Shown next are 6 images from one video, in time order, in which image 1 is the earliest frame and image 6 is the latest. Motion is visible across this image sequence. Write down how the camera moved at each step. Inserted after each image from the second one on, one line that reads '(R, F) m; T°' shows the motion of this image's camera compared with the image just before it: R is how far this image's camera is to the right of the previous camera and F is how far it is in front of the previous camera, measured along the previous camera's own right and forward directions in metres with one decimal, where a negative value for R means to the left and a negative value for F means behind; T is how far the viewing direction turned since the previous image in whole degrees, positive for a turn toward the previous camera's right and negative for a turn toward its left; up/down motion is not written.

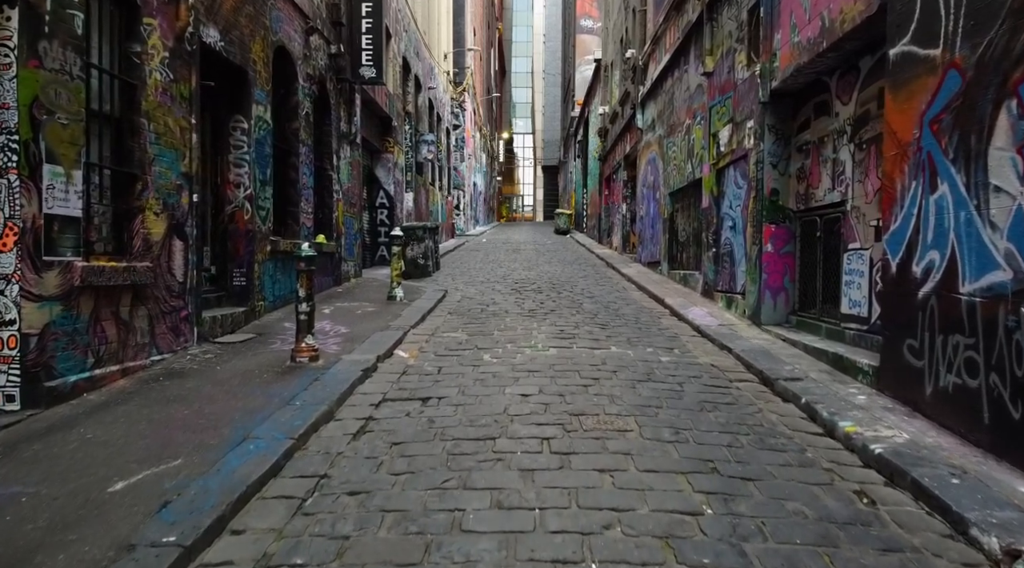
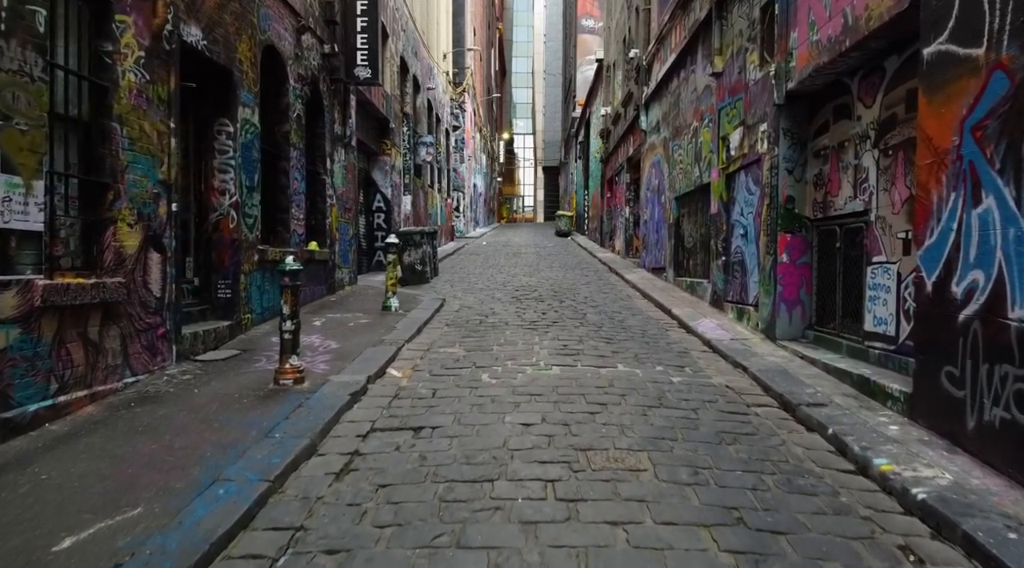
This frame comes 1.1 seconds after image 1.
(0.0, +0.4) m; 0°
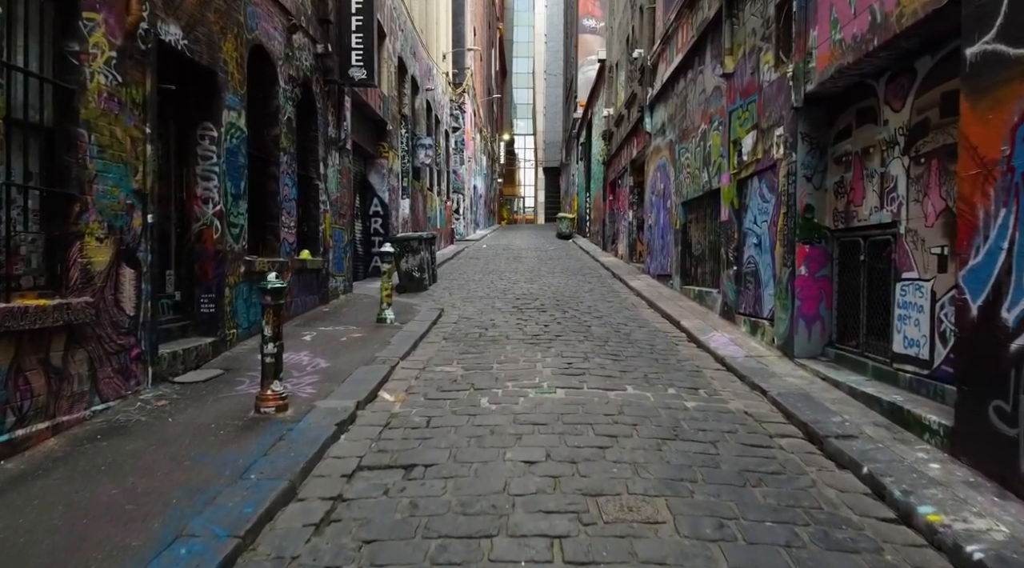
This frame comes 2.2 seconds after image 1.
(0.0, +0.5) m; 0°
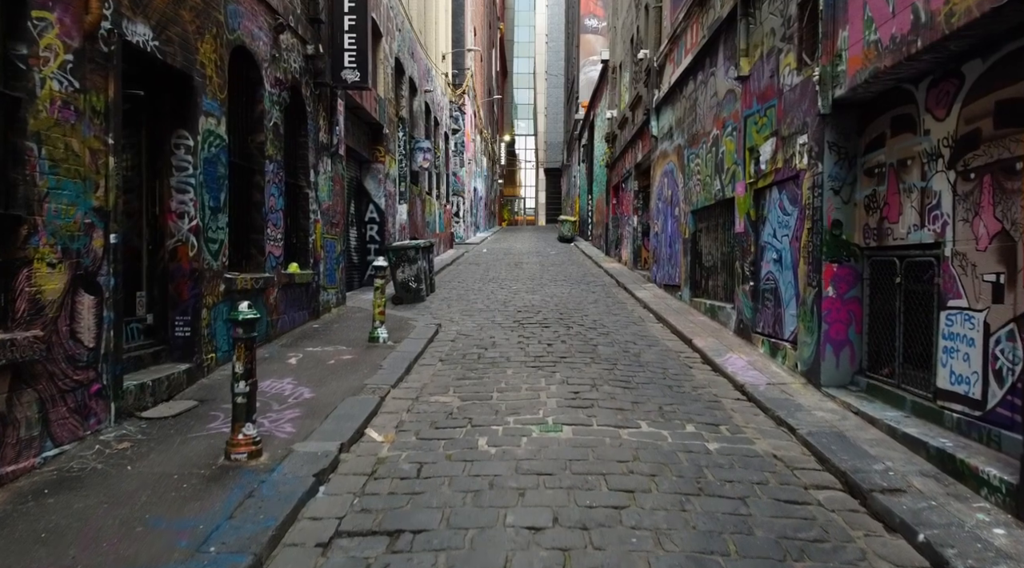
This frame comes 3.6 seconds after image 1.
(0.0, +0.6) m; 0°
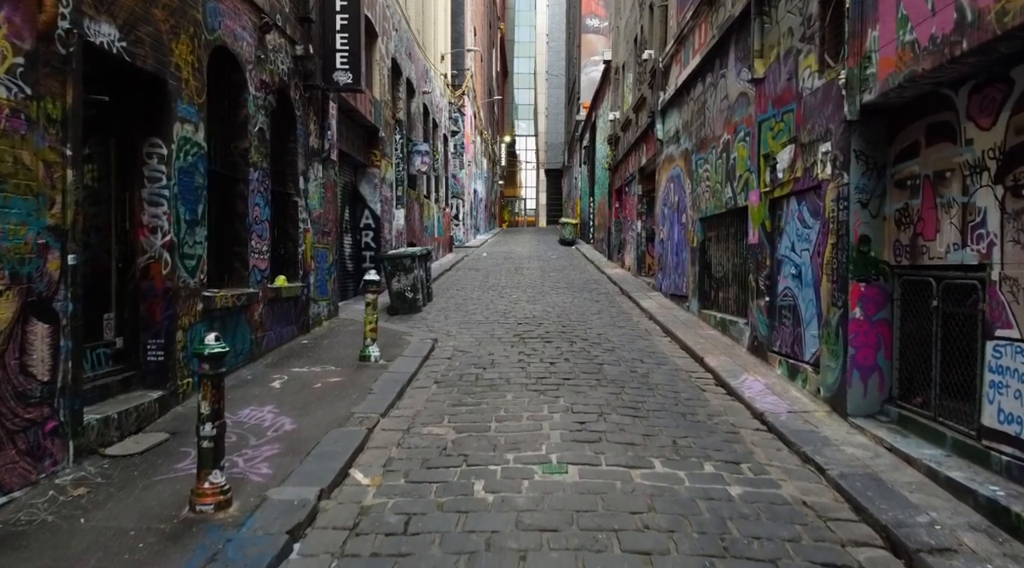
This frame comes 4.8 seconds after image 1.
(0.0, +0.5) m; 0°
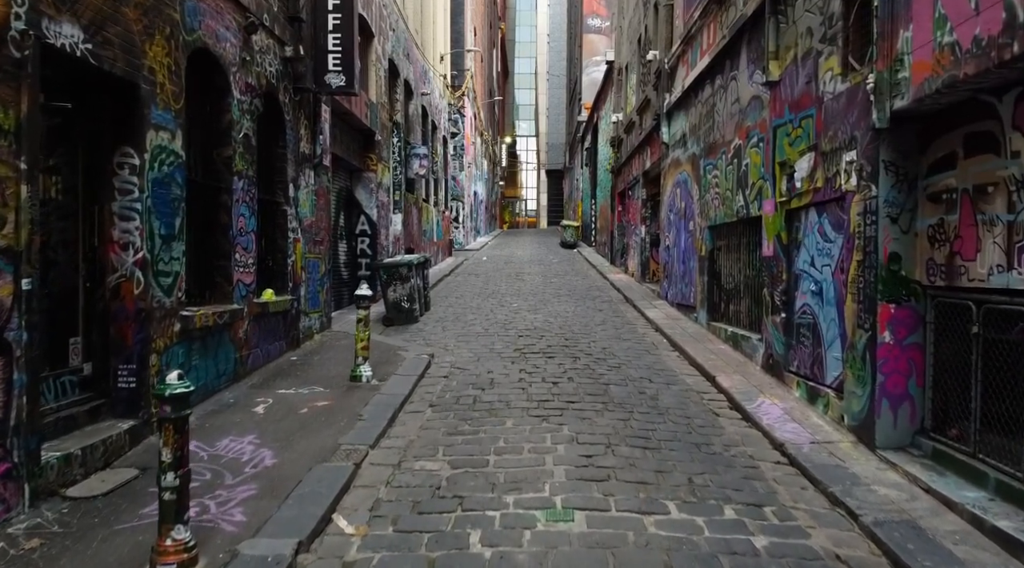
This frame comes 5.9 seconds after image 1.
(0.0, +0.5) m; 0°
